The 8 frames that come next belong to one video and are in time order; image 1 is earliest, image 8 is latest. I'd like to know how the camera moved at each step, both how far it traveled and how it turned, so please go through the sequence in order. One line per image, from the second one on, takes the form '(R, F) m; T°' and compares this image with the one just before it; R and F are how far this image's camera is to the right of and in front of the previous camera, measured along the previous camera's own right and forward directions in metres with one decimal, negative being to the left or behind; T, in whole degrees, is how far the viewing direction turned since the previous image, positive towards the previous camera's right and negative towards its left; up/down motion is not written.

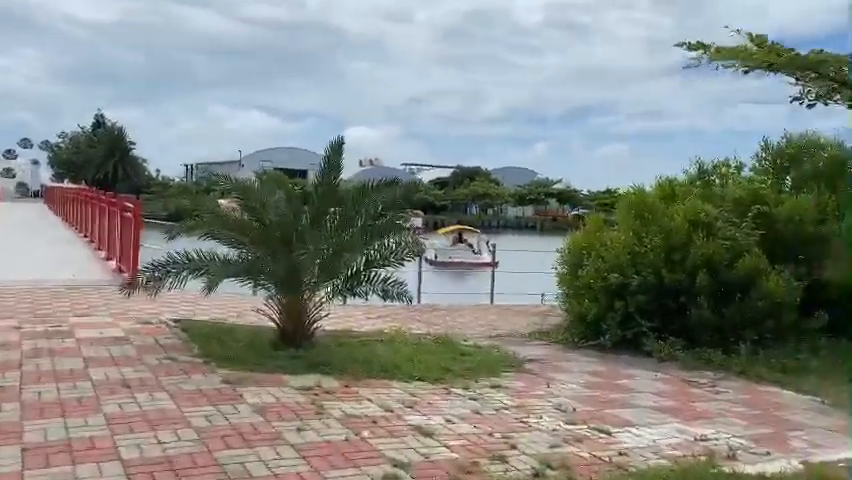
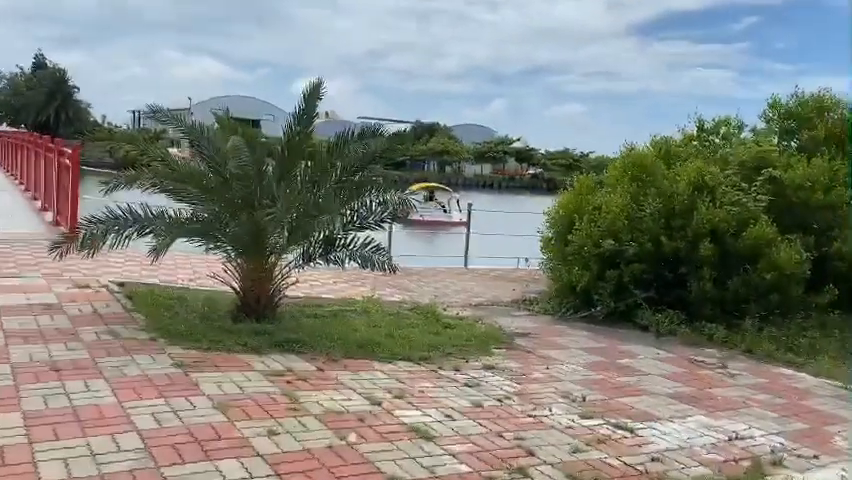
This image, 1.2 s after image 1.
(-0.3, +0.9) m; +4°
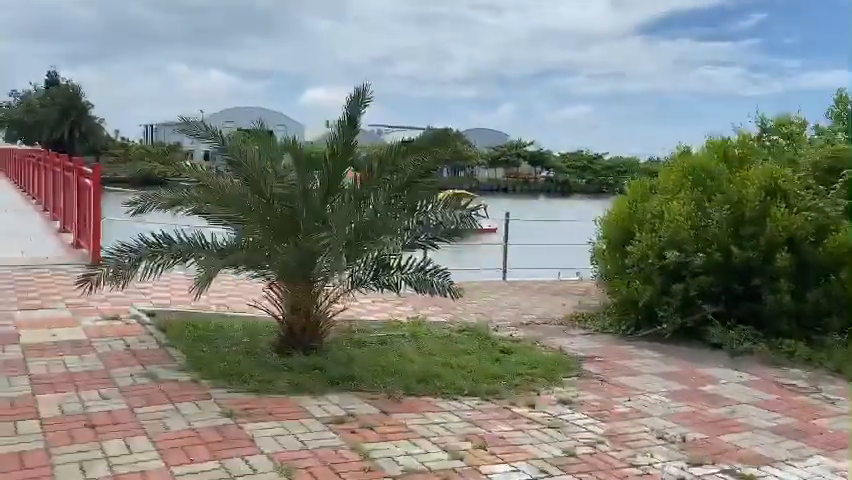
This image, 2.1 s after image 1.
(-0.4, +0.6) m; -1°
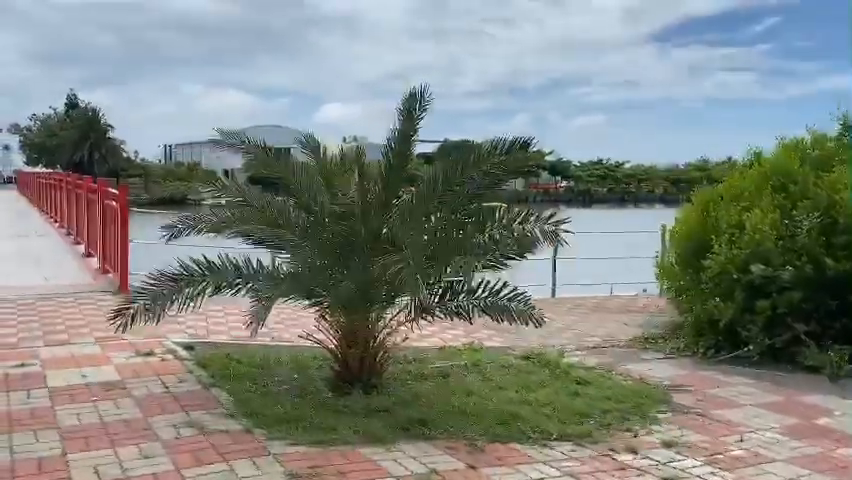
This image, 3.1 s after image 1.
(-0.4, +0.7) m; -1°
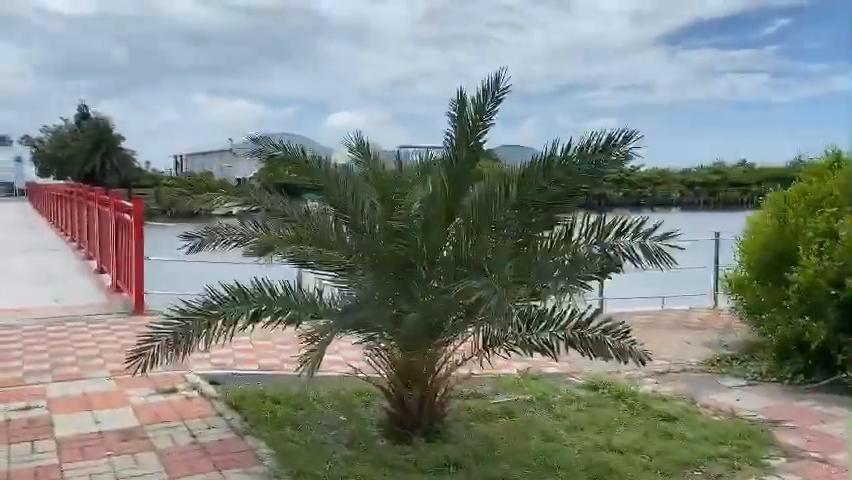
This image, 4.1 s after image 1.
(-0.4, +0.8) m; -1°
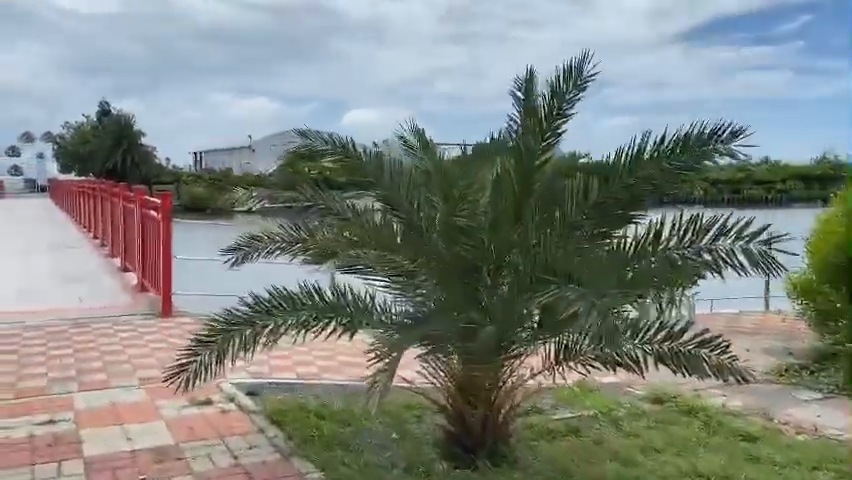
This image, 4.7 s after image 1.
(-0.3, +0.4) m; -1°
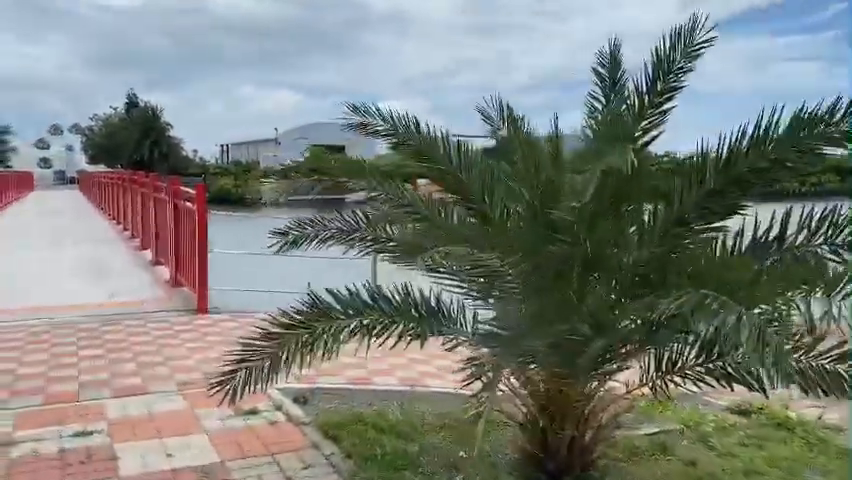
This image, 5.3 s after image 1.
(-0.3, +0.5) m; -2°
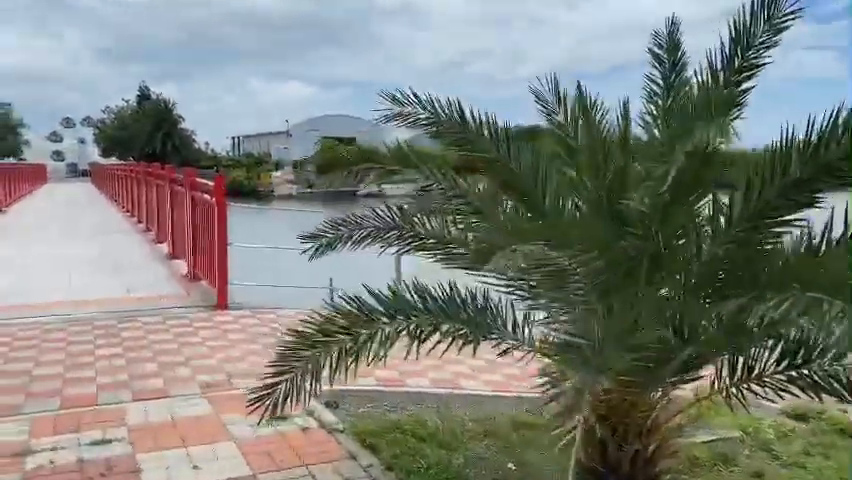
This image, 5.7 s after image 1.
(-0.2, +0.3) m; -1°
